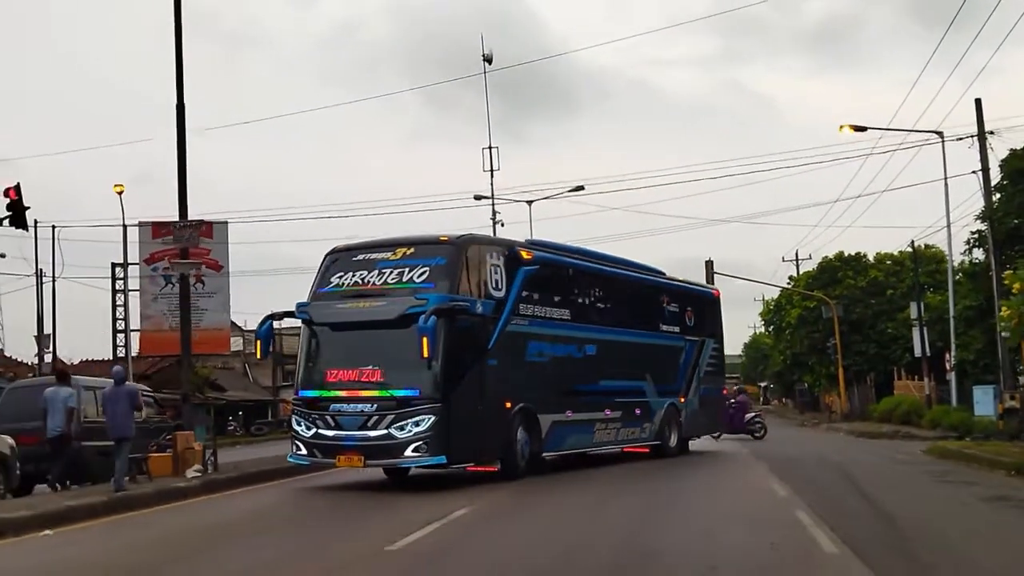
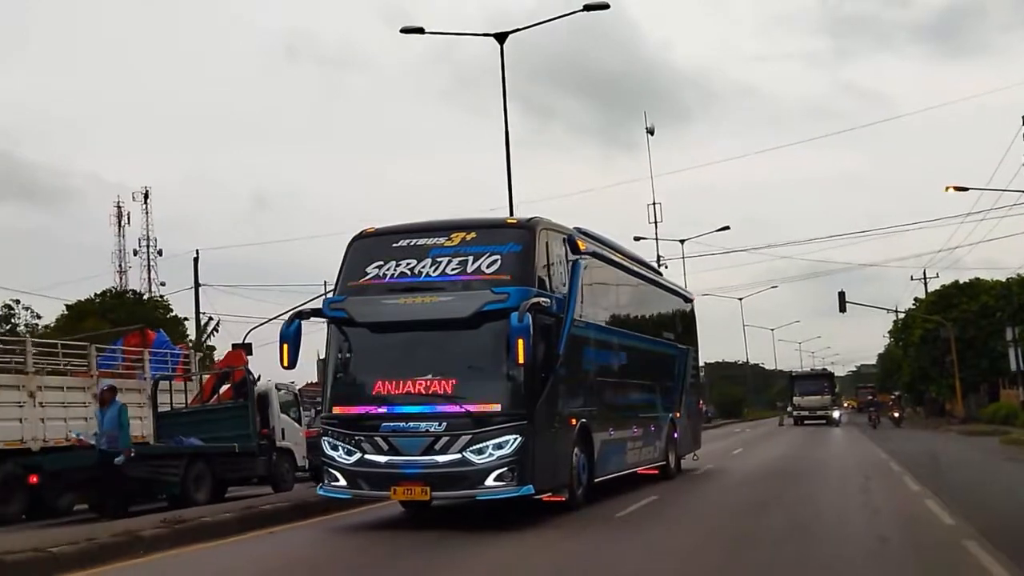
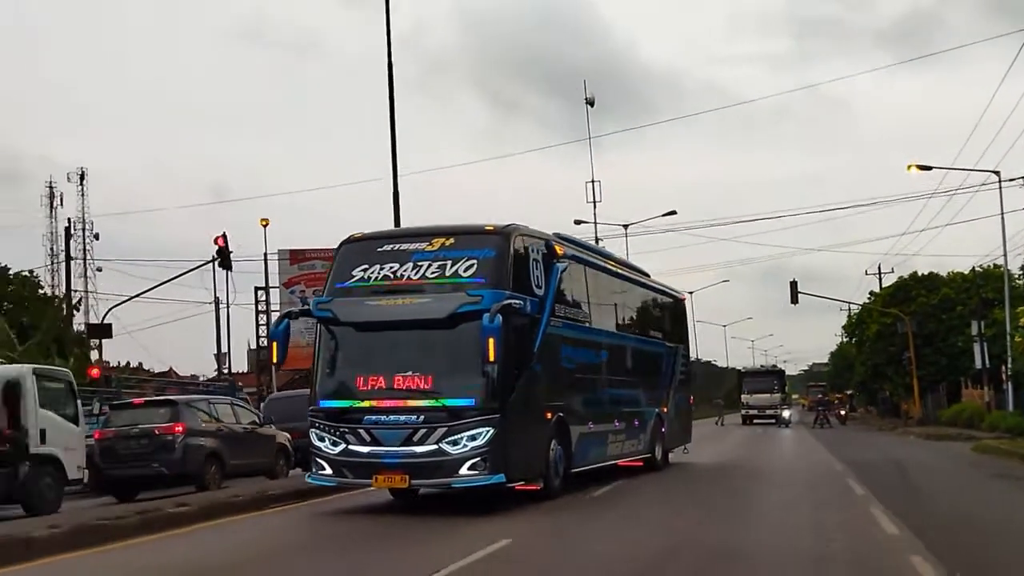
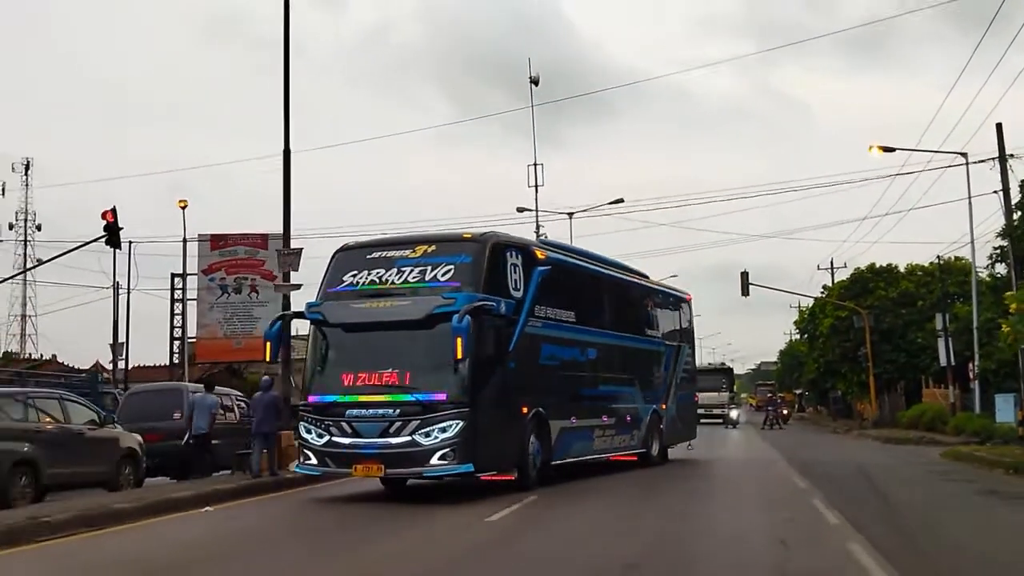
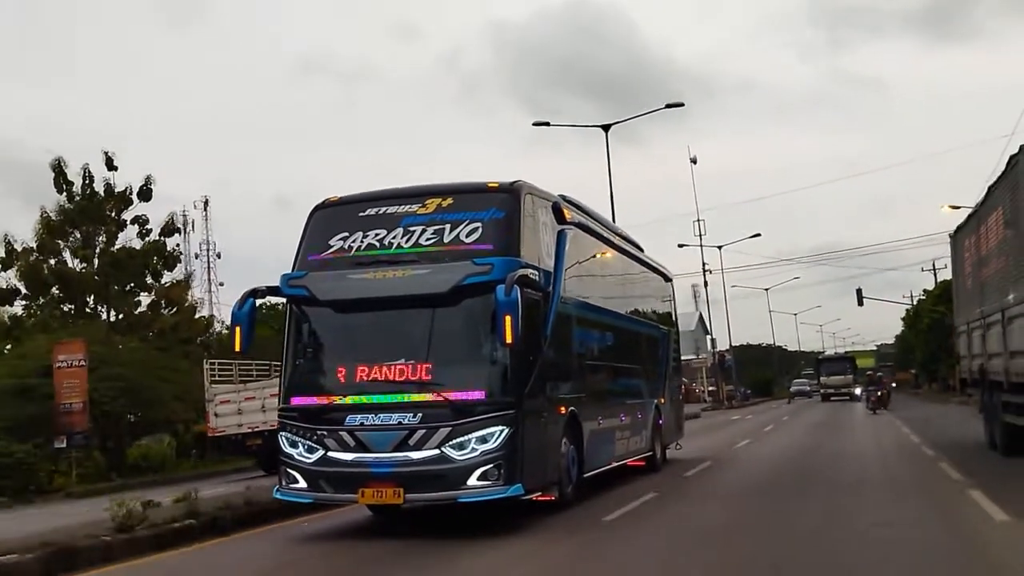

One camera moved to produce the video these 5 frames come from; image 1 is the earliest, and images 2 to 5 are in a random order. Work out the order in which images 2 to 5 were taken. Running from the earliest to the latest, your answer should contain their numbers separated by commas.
4, 3, 2, 5
